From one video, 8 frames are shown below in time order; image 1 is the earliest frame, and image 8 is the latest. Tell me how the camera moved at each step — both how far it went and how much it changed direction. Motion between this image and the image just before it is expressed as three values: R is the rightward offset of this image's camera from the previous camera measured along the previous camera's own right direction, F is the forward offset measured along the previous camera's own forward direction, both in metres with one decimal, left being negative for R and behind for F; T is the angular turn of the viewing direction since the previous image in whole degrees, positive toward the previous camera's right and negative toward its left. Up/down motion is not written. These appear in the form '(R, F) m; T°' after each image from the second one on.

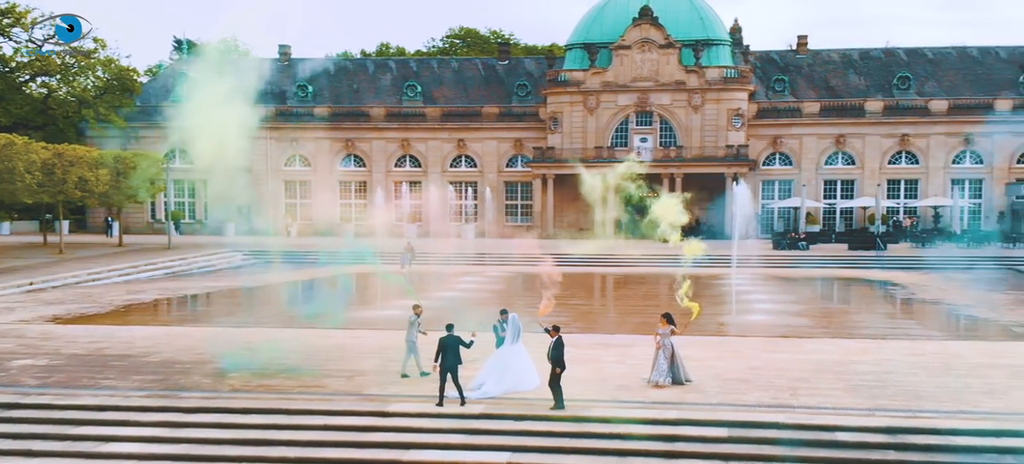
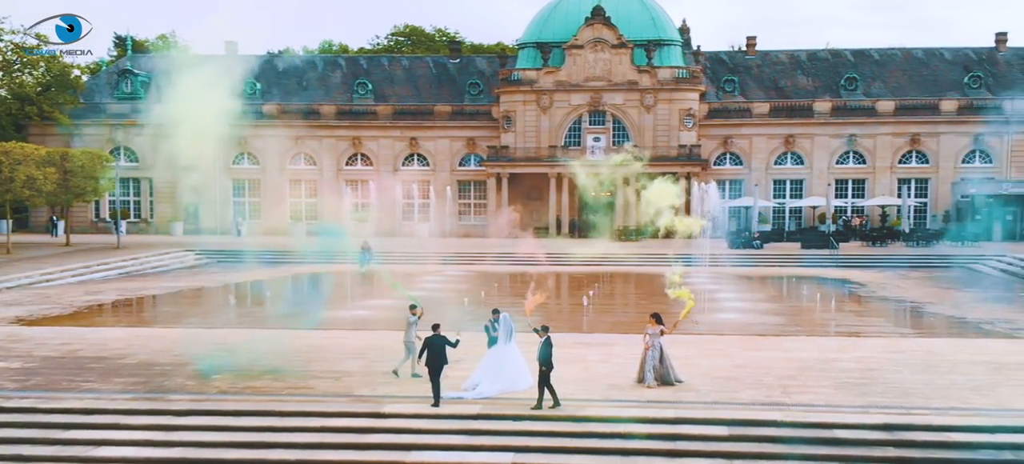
(-0.8, +0.1) m; +3°
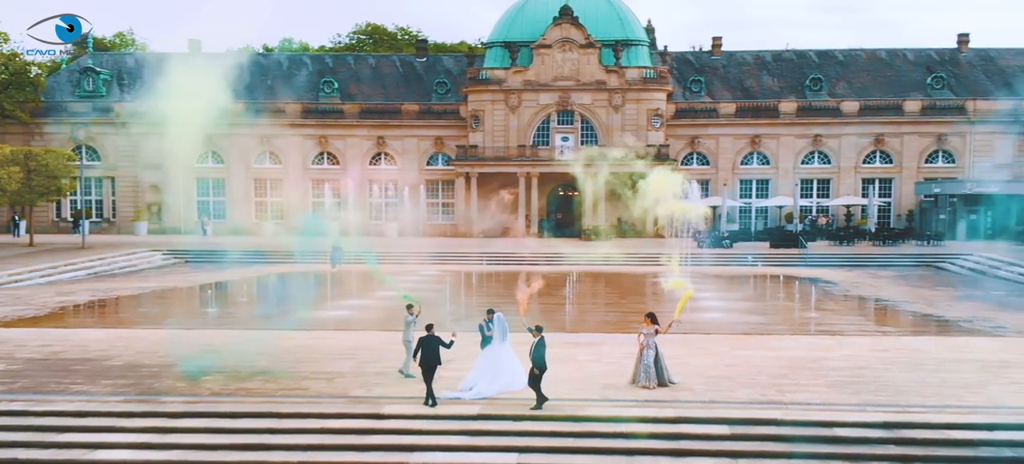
(-0.6, +0.1) m; +2°
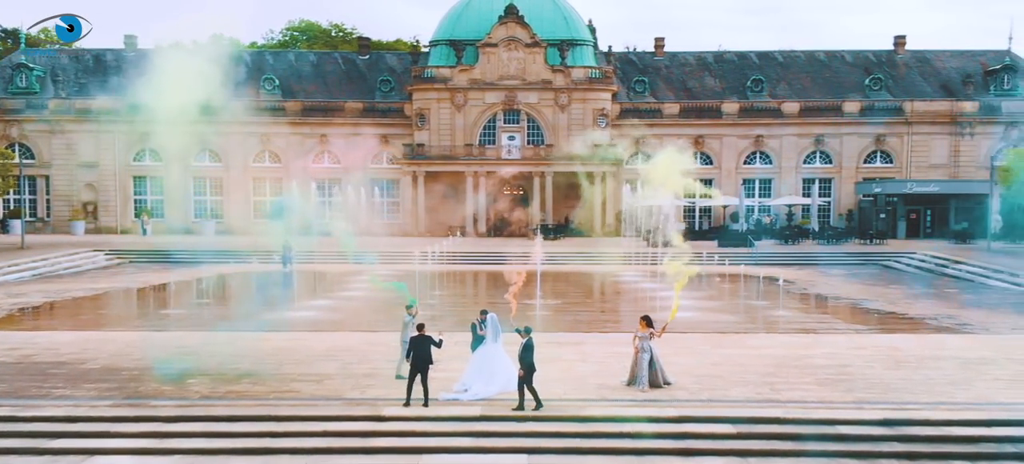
(-1.0, +0.1) m; +4°
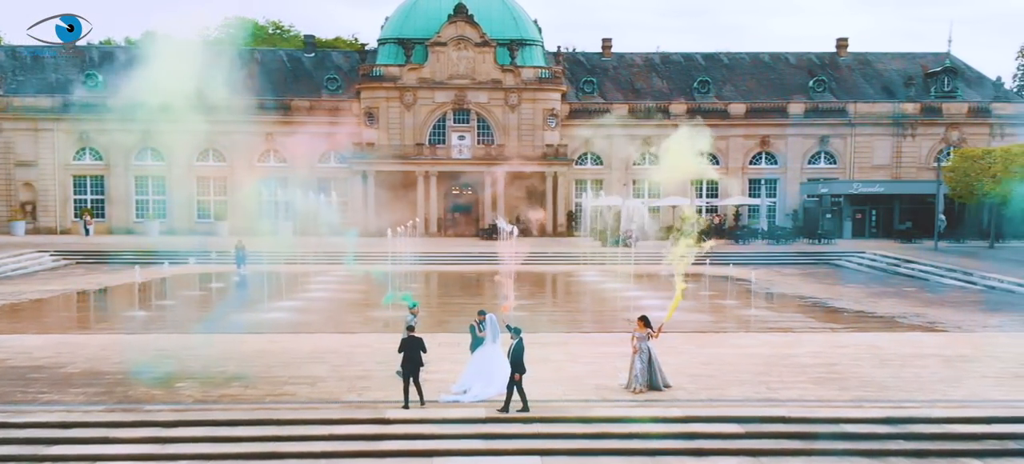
(-1.0, +0.2) m; +3°
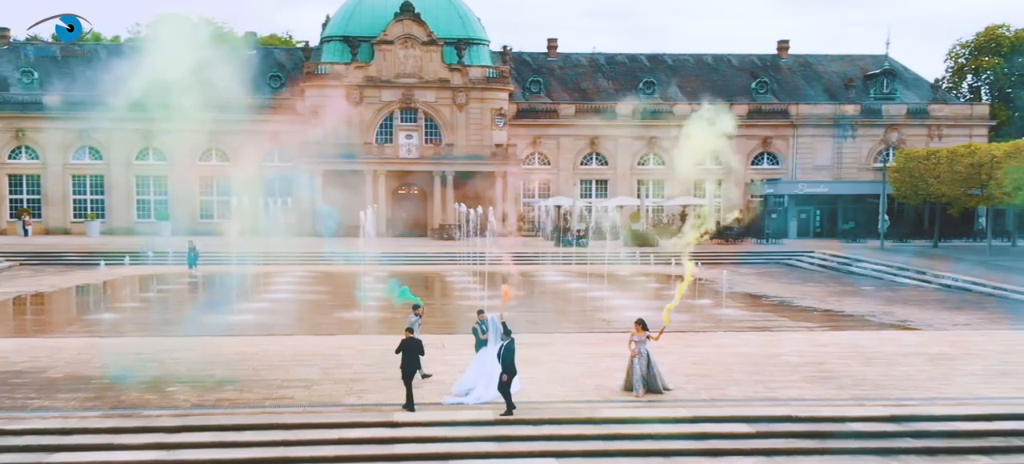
(-1.0, +0.2) m; +4°
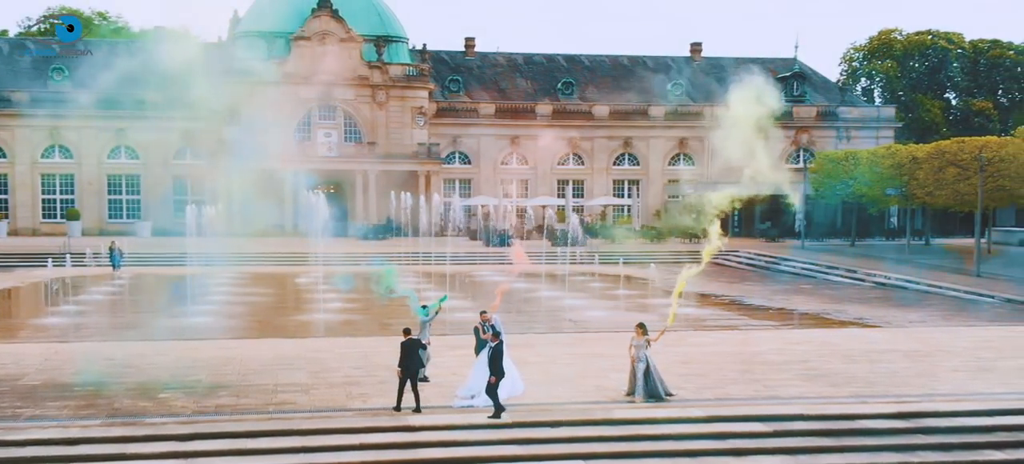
(-1.6, +0.3) m; +6°
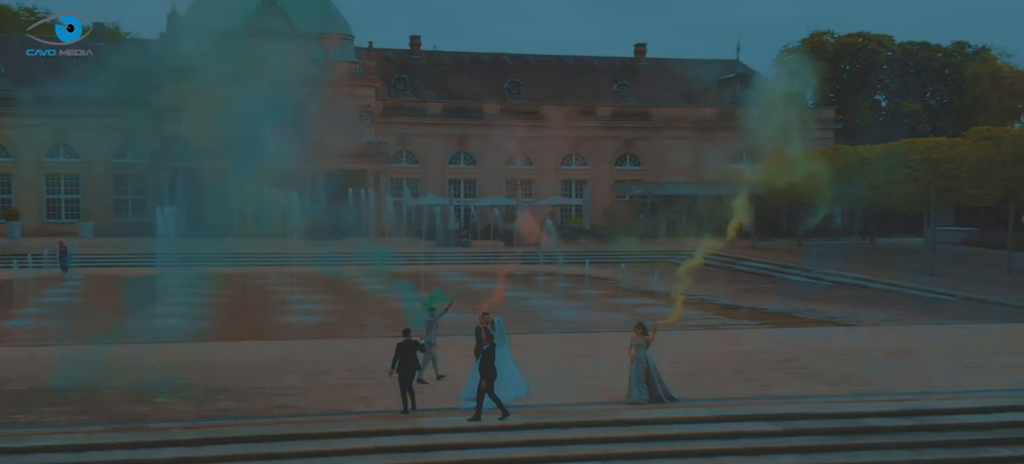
(-1.0, +0.2) m; +4°
